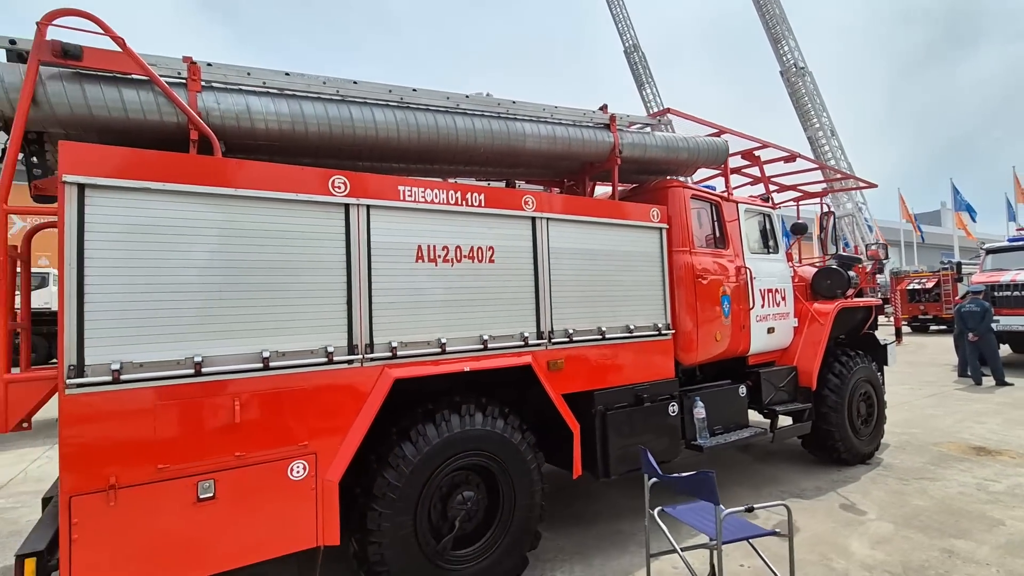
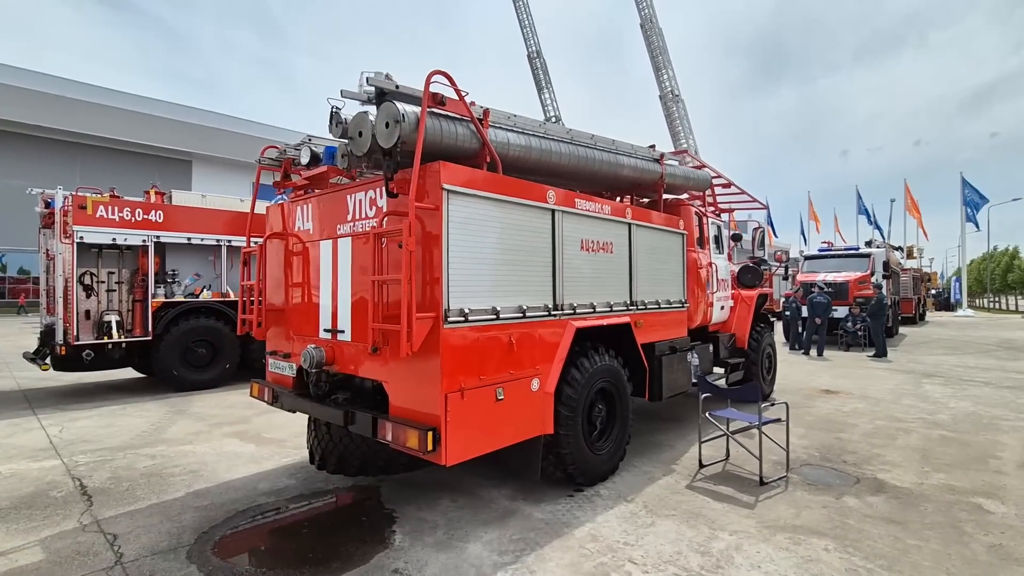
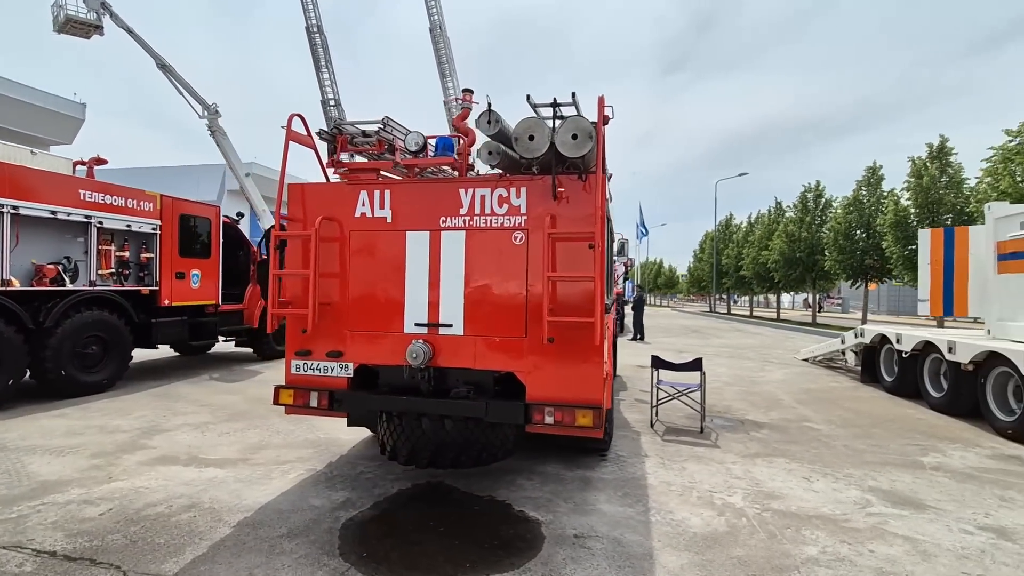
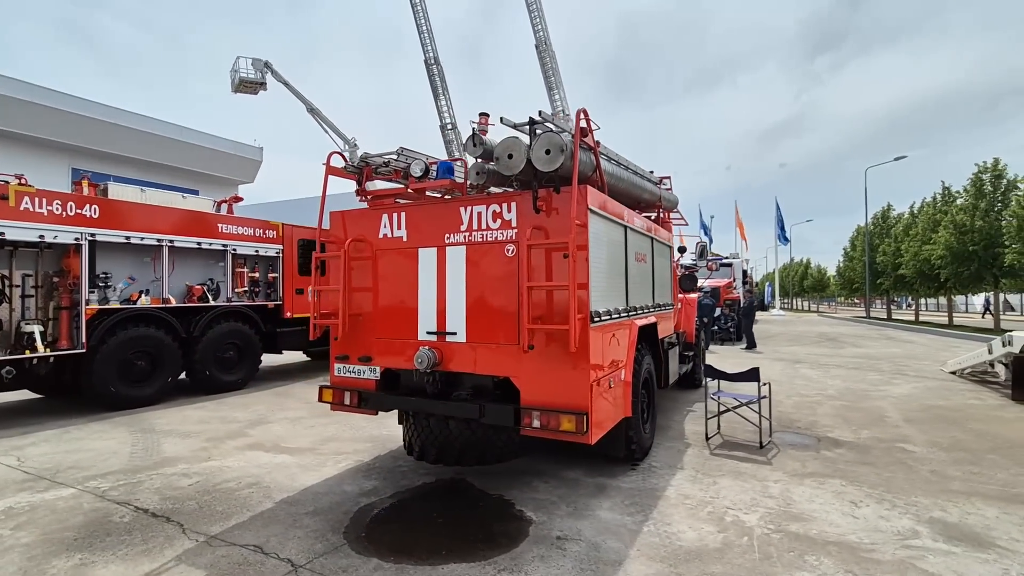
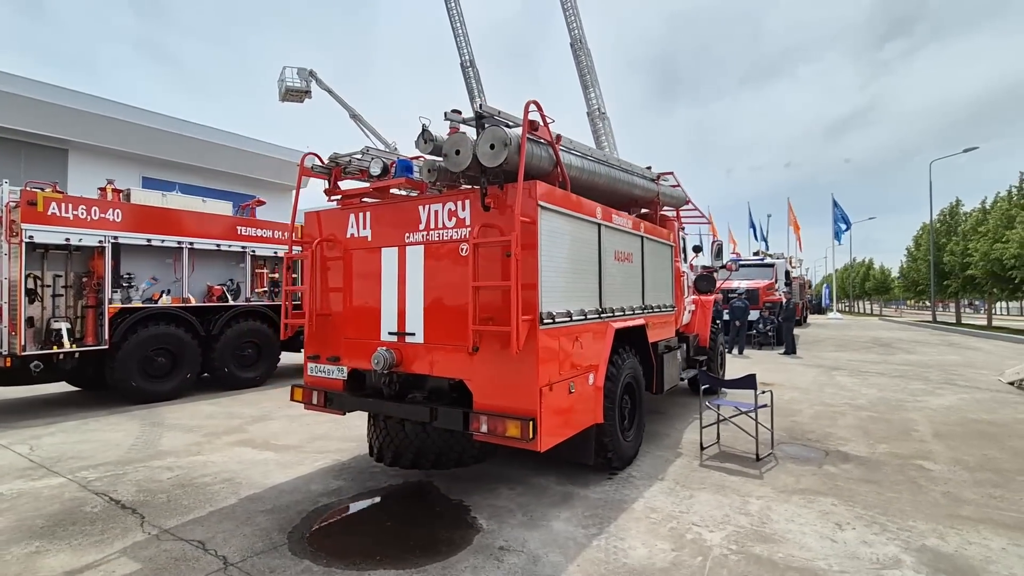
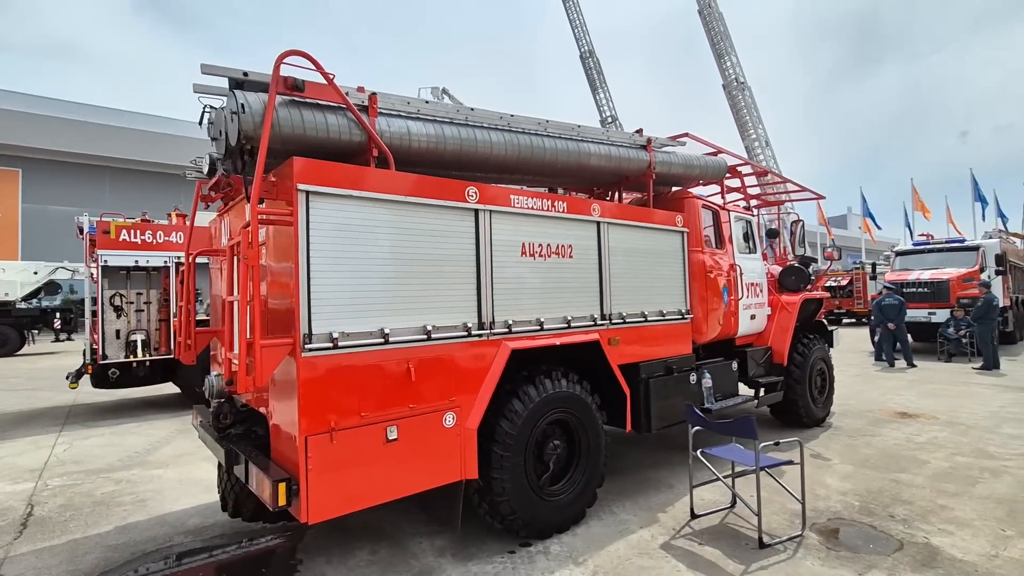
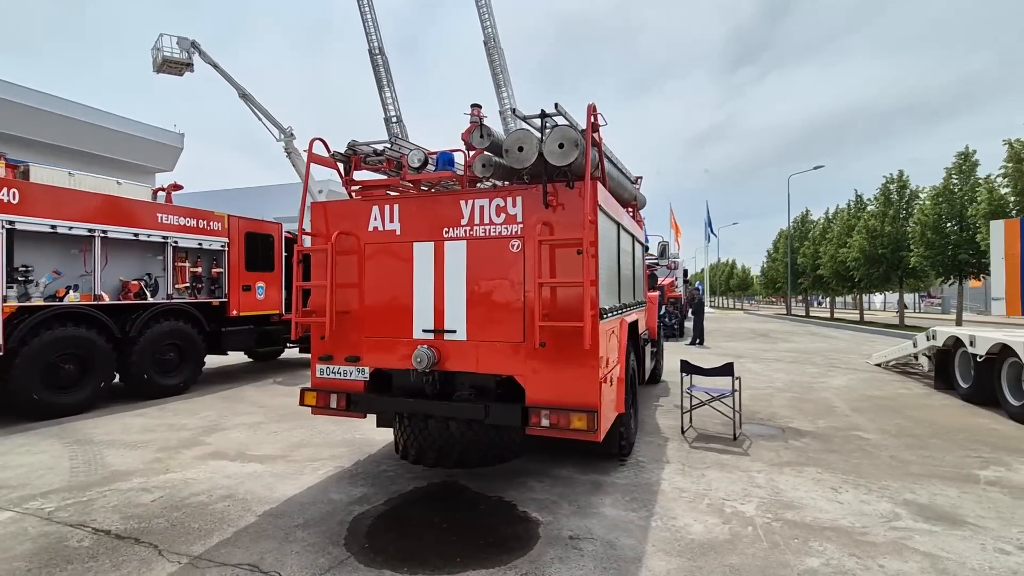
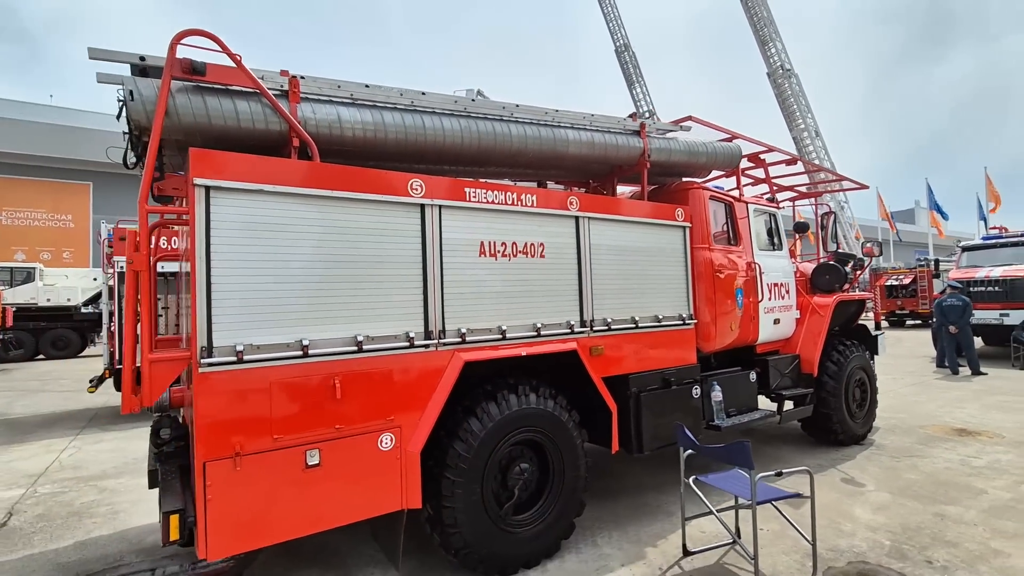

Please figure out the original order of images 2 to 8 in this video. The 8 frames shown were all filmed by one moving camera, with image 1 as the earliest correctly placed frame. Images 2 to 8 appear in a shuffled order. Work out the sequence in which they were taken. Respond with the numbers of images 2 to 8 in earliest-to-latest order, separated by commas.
8, 6, 2, 5, 4, 7, 3
